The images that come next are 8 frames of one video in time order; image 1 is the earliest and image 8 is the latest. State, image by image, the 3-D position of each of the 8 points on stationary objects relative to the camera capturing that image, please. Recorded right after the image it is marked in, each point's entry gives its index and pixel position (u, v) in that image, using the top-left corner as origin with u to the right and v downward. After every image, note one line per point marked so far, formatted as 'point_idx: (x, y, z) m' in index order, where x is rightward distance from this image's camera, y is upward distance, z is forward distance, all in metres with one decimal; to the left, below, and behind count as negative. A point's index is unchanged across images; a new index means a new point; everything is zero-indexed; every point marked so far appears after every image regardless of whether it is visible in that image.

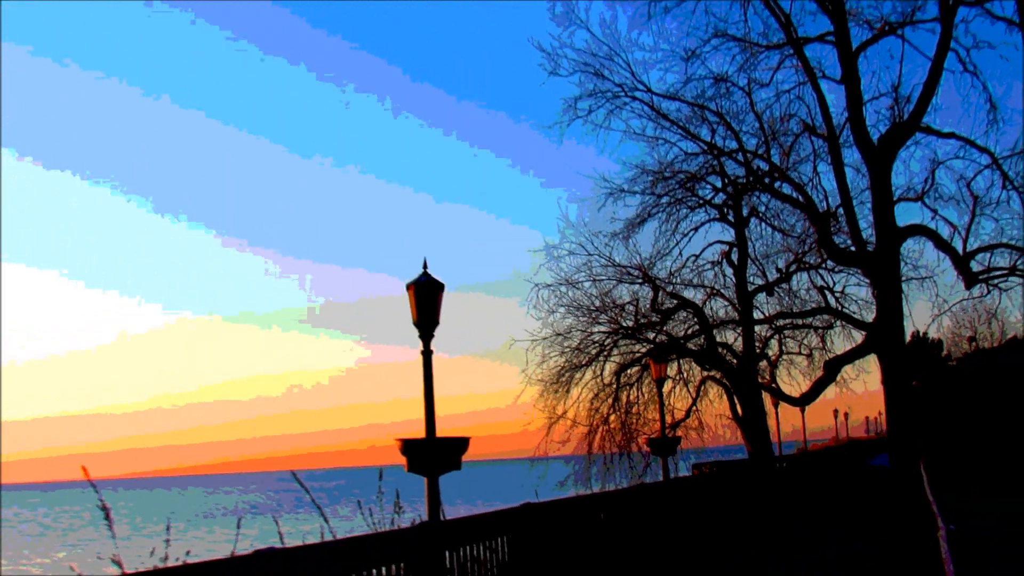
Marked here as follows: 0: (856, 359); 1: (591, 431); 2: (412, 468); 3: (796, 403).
0: (+4.6, -0.9, +12.4) m
1: (+1.4, -2.7, +17.7) m
2: (-1.2, -2.1, +11.1) m
3: (+3.8, -1.6, +12.6) m
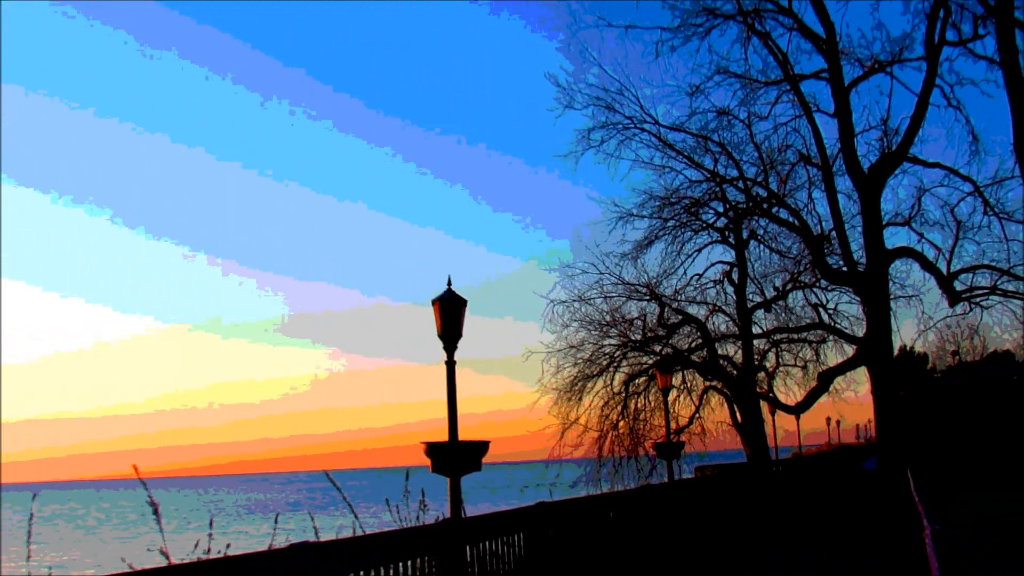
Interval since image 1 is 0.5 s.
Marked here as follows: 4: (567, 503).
0: (+4.8, -1.2, +13.3) m
1: (+1.7, -2.9, +18.7) m
2: (-1.0, -2.3, +12.1) m
3: (+4.0, -1.8, +13.5) m
4: (+0.7, -2.8, +12.2) m
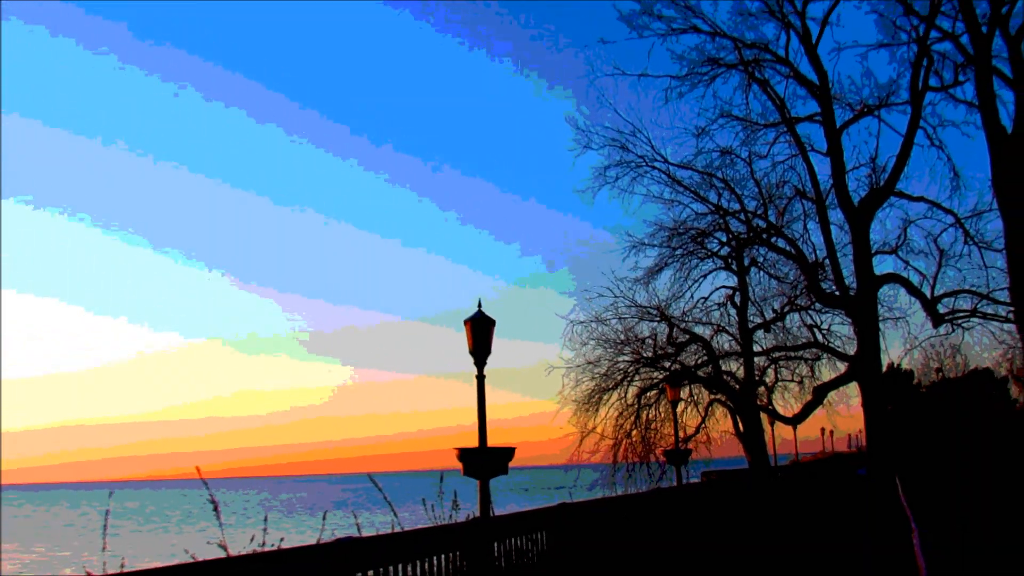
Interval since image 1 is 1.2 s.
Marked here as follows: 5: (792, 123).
0: (+5.1, -1.5, +14.7) m
1: (+2.1, -3.3, +20.0) m
2: (-0.6, -2.7, +13.5) m
3: (+4.4, -2.1, +14.9) m
4: (+1.0, -3.1, +13.6) m
5: (+4.1, +2.4, +13.9) m
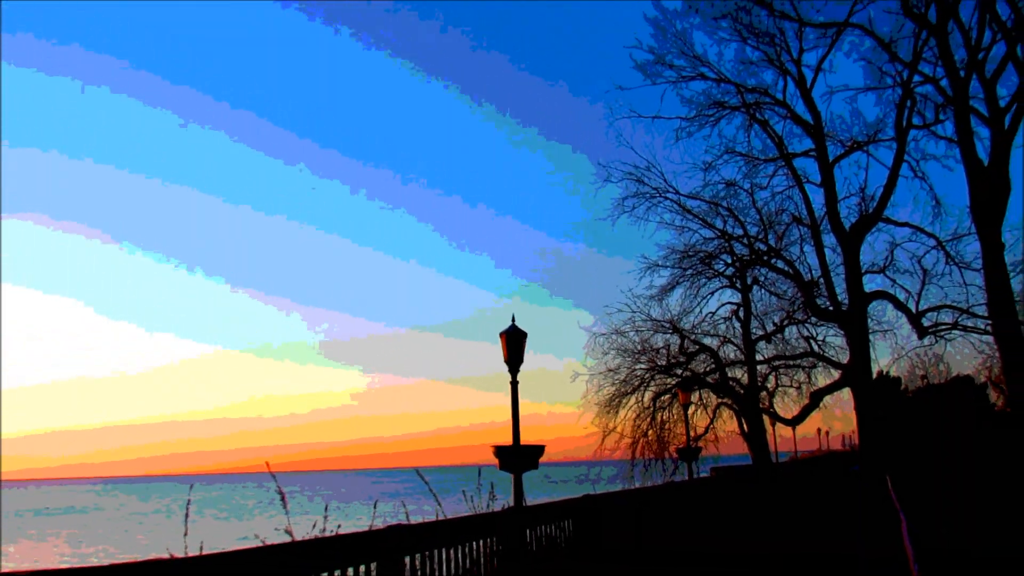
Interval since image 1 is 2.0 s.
0: (+5.7, -1.8, +16.4) m
1: (+2.8, -3.6, +21.8) m
2: (-0.1, -2.9, +15.4) m
3: (+4.9, -2.4, +16.6) m
4: (+1.5, -3.4, +15.4) m
5: (+4.6, +2.2, +15.6) m
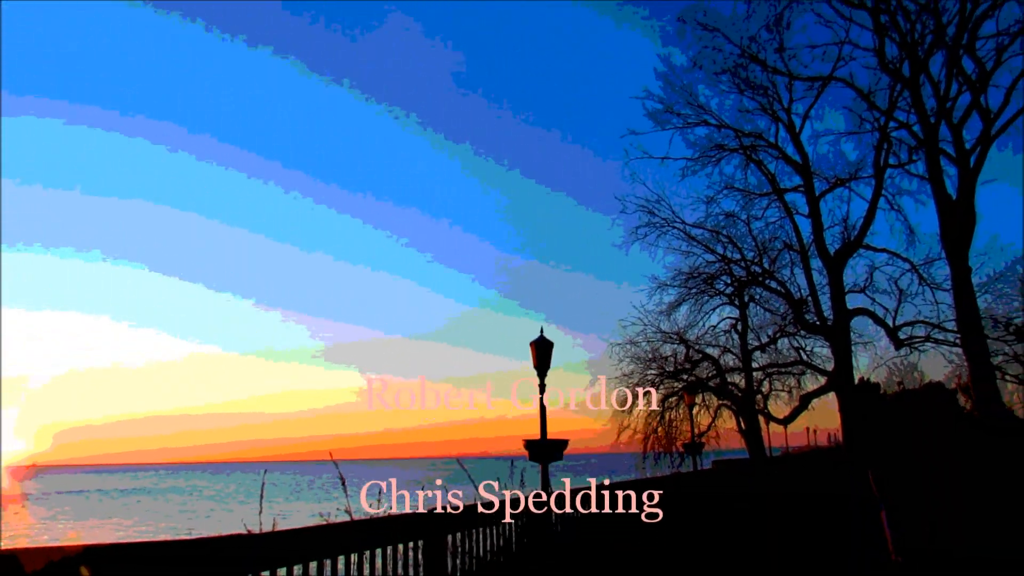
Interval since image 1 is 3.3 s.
0: (+6.2, -2.1, +18.8) m
1: (+3.5, -3.9, +24.3) m
2: (+0.4, -3.2, +17.9) m
3: (+5.5, -2.7, +19.0) m
4: (+2.0, -3.7, +17.9) m
5: (+5.2, +1.8, +18.0) m
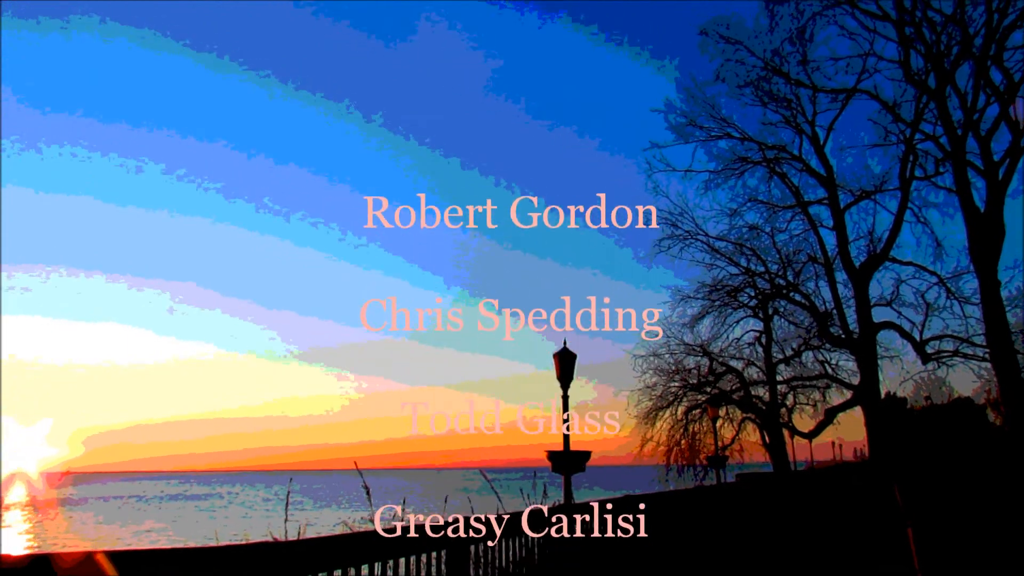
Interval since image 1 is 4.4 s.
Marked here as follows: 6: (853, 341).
0: (+6.7, -2.4, +18.6) m
1: (+4.2, -4.2, +24.2) m
2: (+0.8, -3.5, +18.0) m
3: (+6.0, -3.0, +18.9) m
4: (+2.5, -4.0, +17.9) m
5: (+5.6, +1.6, +18.0) m
6: (+6.7, -1.0, +18.4) m
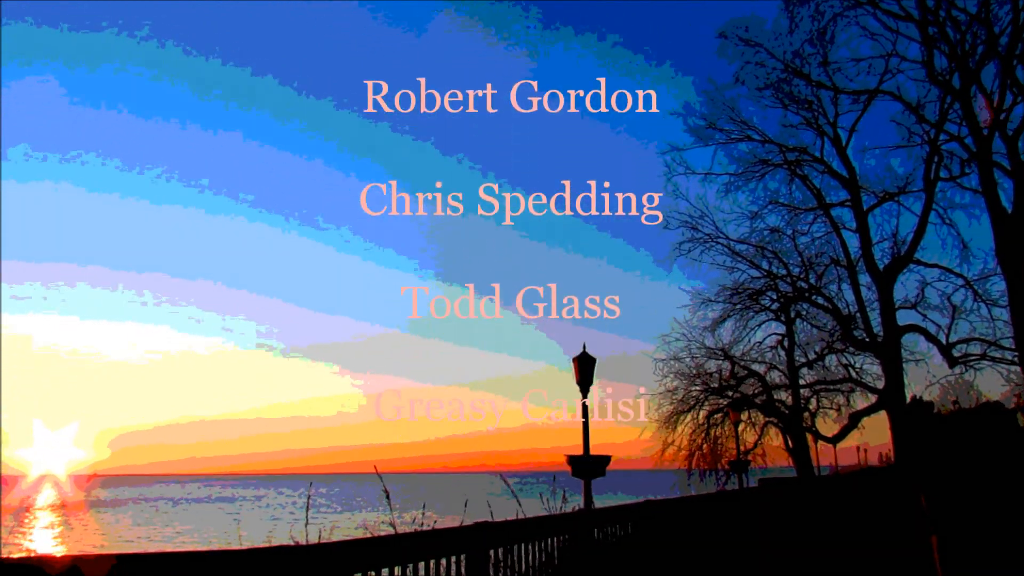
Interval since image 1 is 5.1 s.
0: (+7.1, -2.4, +18.4) m
1: (+4.8, -4.3, +24.1) m
2: (+1.2, -3.6, +17.9) m
3: (+6.4, -3.1, +18.7) m
4: (+2.9, -4.0, +17.8) m
5: (+6.0, +1.5, +17.8) m
6: (+7.1, -1.1, +18.2) m
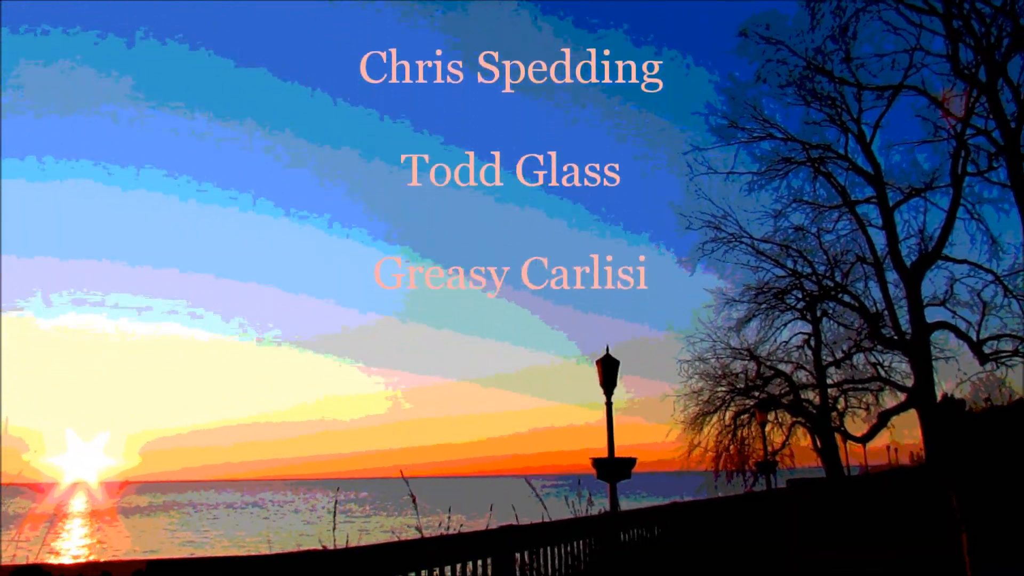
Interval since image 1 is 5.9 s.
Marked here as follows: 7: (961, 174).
0: (+7.6, -2.4, +18.2) m
1: (+5.4, -4.3, +23.9) m
2: (+1.7, -3.6, +17.9) m
3: (+6.9, -3.0, +18.5) m
4: (+3.4, -4.1, +17.7) m
5: (+6.4, +1.6, +17.6) m
6: (+7.5, -1.0, +17.9) m
7: (+8.3, +2.1, +17.3) m
